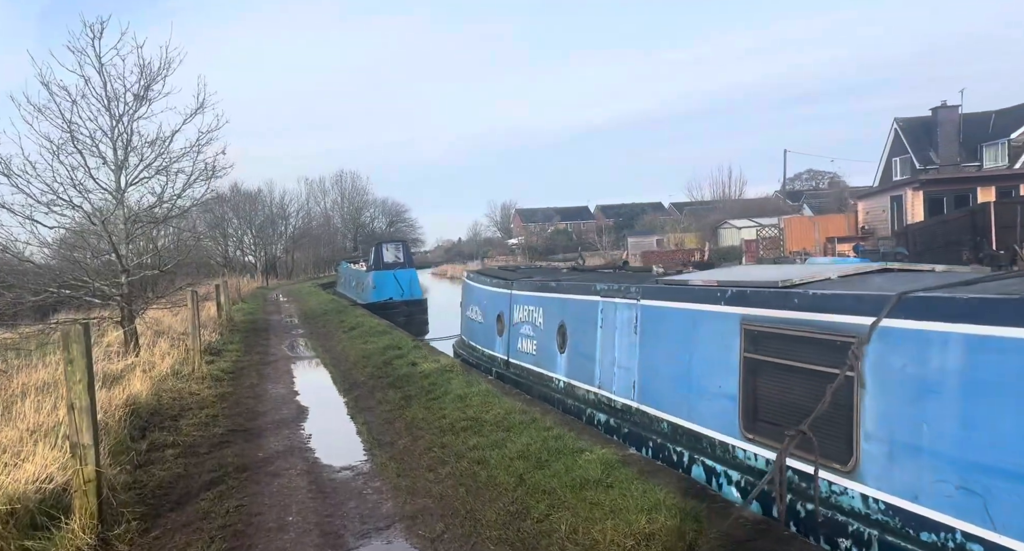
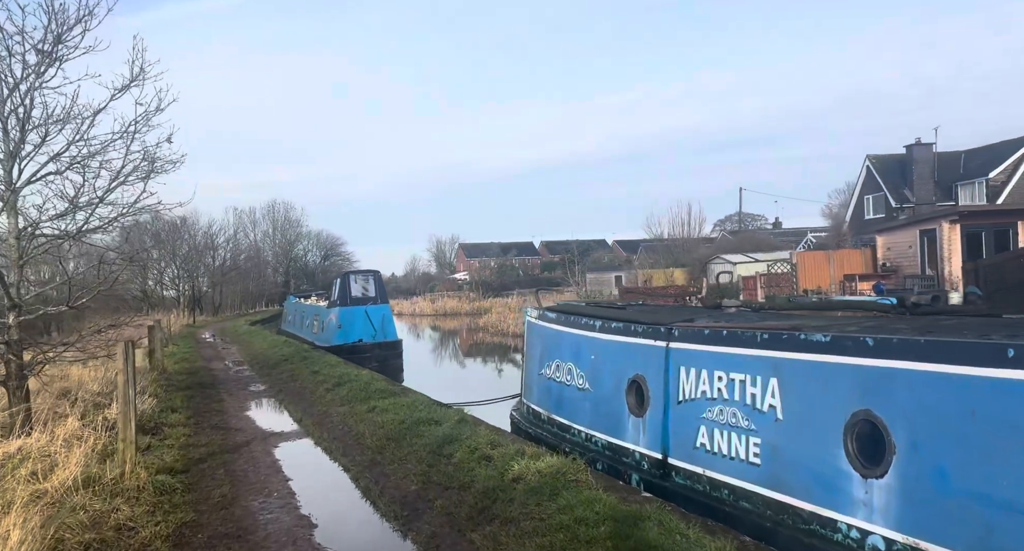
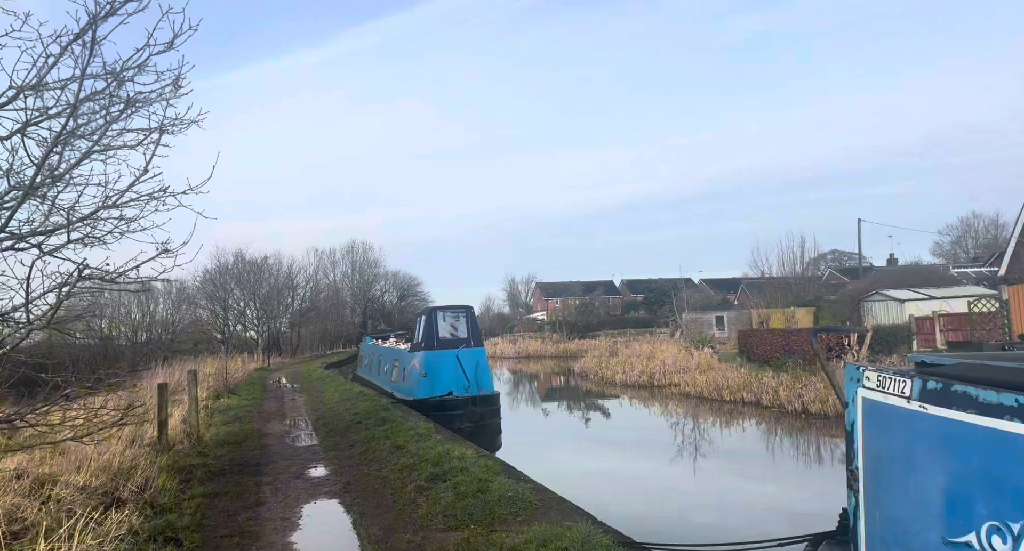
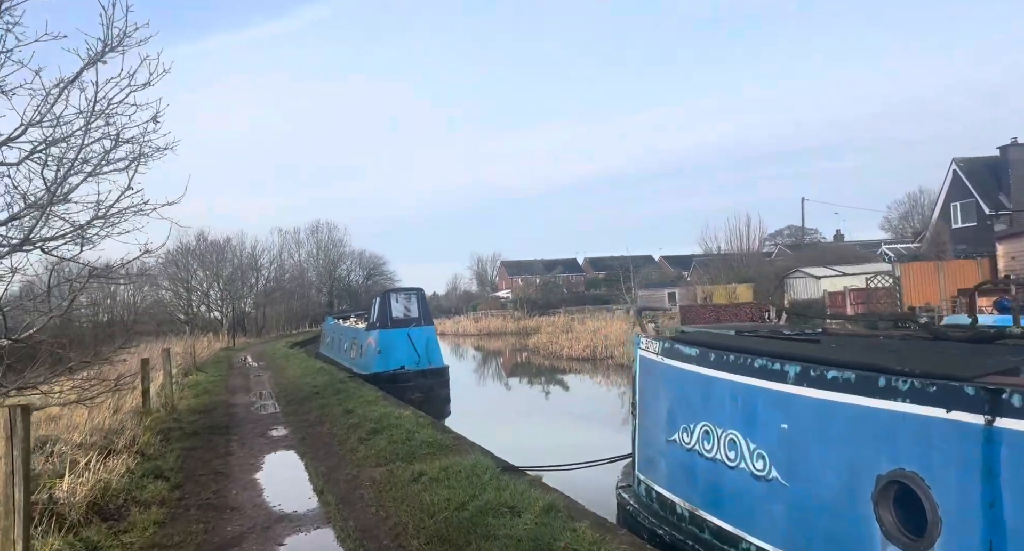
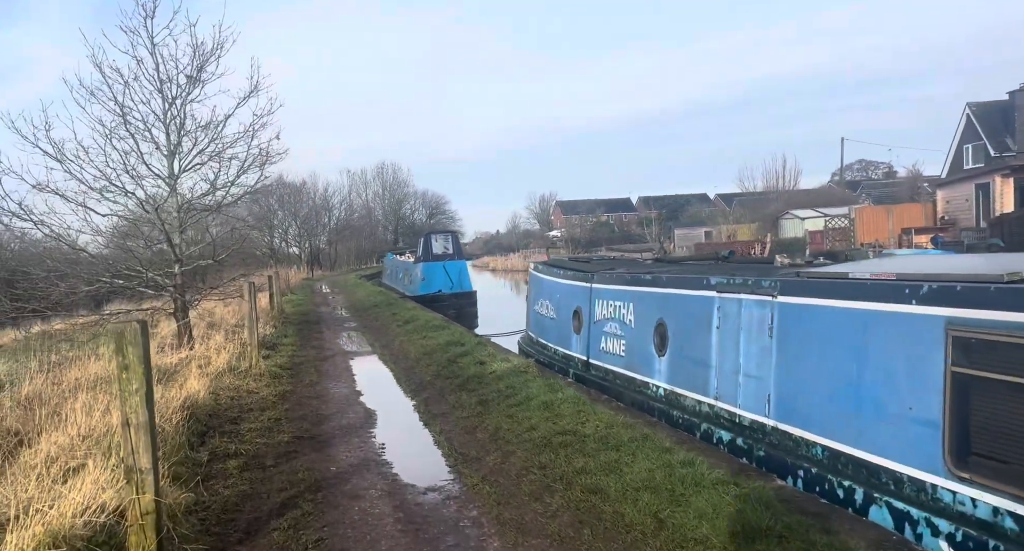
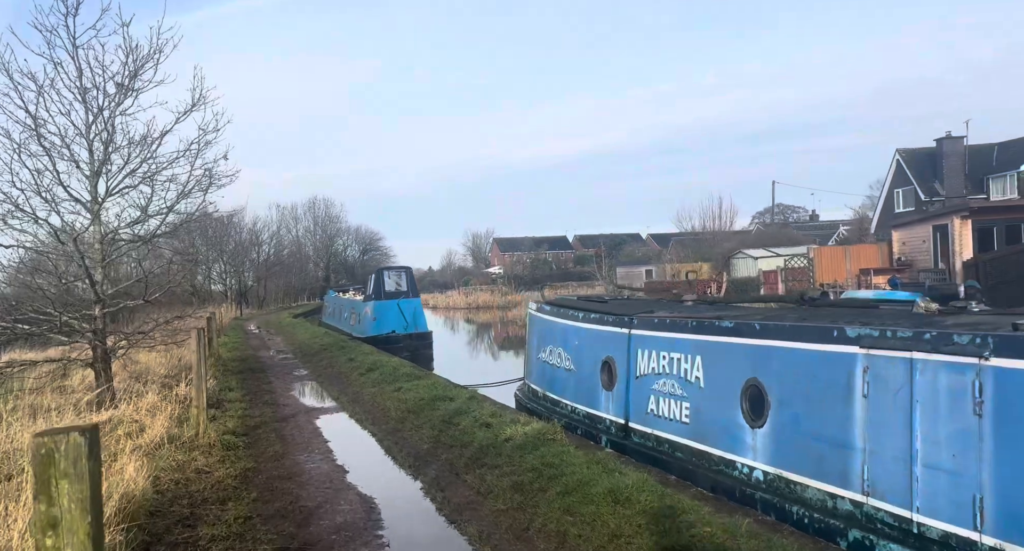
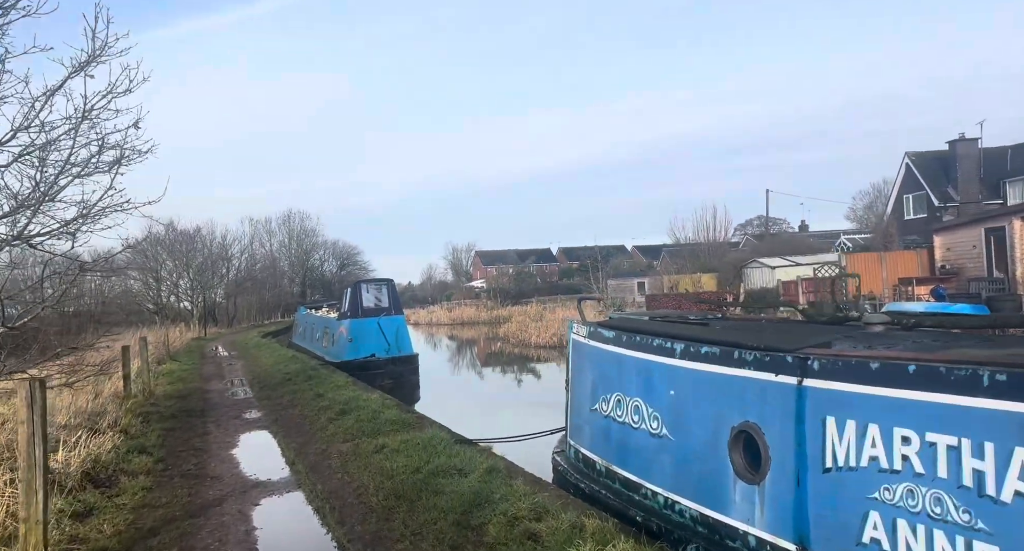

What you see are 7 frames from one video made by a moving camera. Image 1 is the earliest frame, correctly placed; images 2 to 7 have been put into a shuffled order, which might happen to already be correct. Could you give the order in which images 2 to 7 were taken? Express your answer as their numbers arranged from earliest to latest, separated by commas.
5, 6, 2, 7, 4, 3
